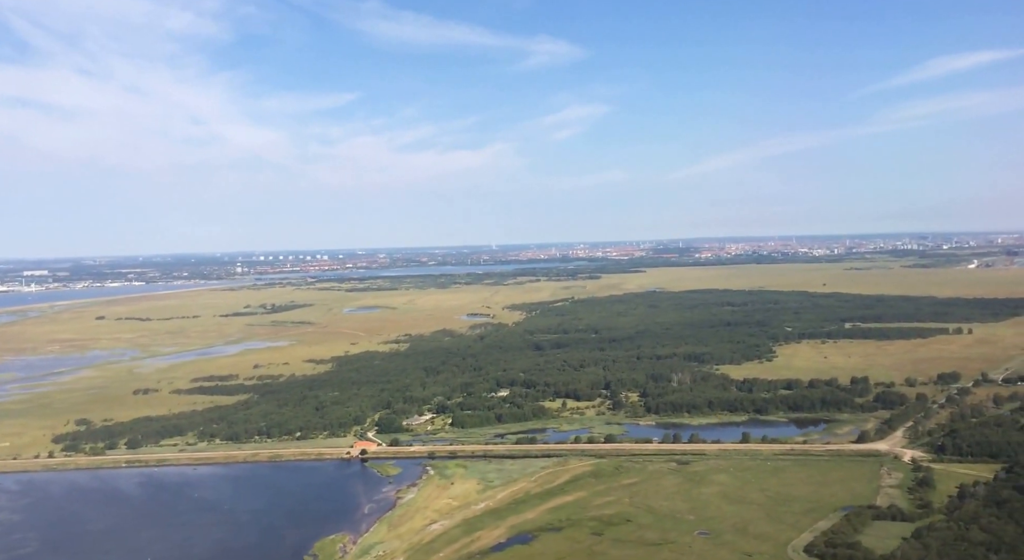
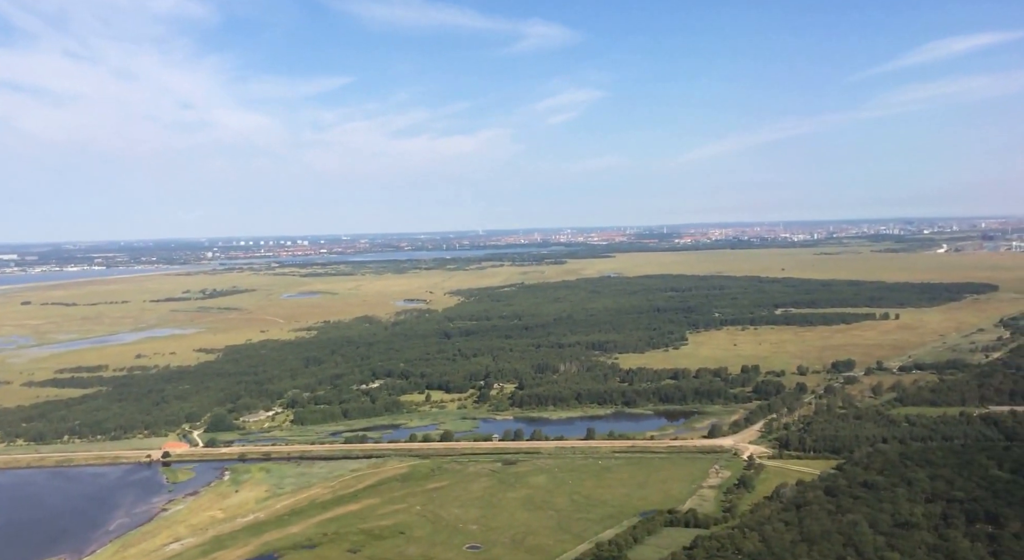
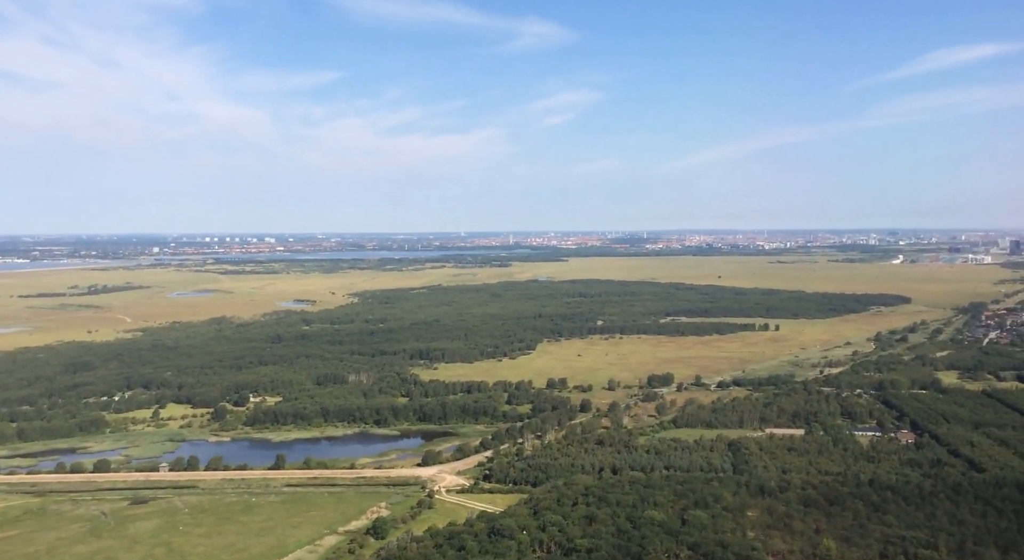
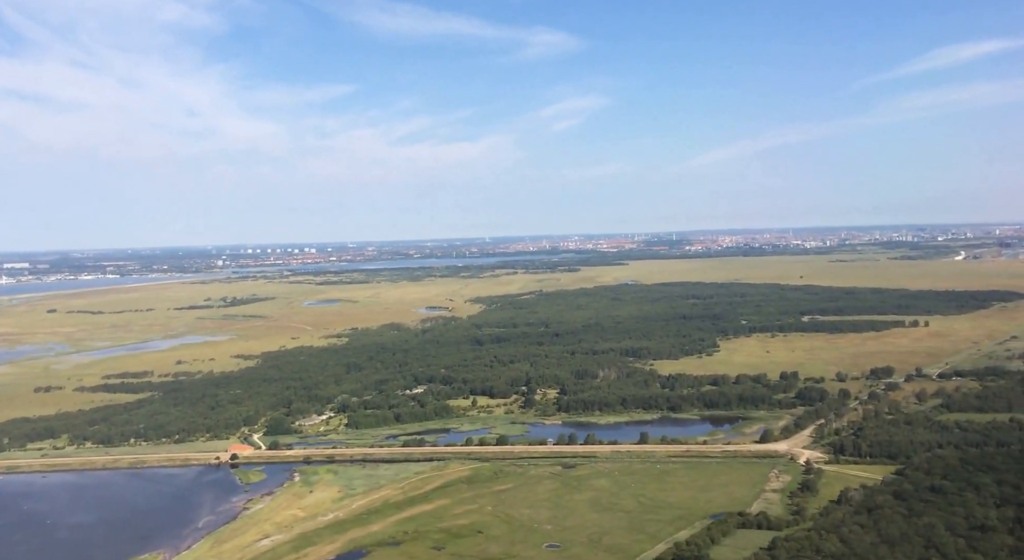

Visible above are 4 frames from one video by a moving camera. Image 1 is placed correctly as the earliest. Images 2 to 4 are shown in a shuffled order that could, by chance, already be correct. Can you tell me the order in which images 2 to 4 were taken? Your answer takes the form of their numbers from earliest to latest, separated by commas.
4, 2, 3
